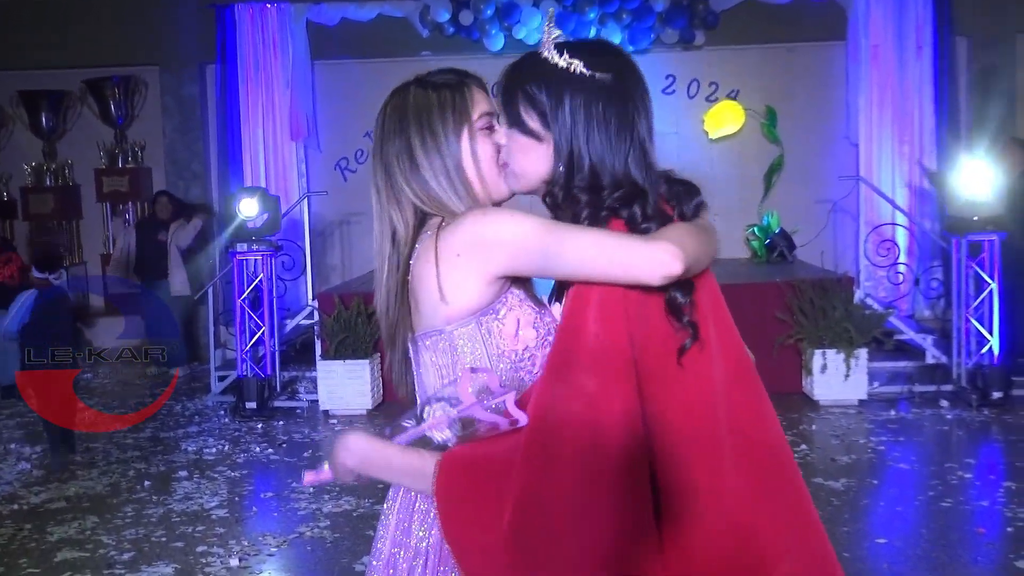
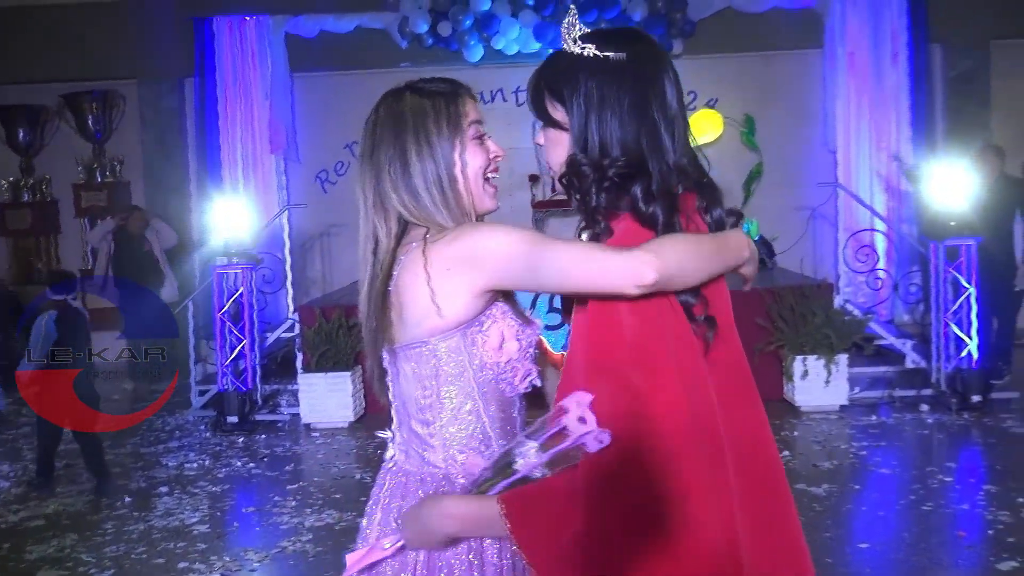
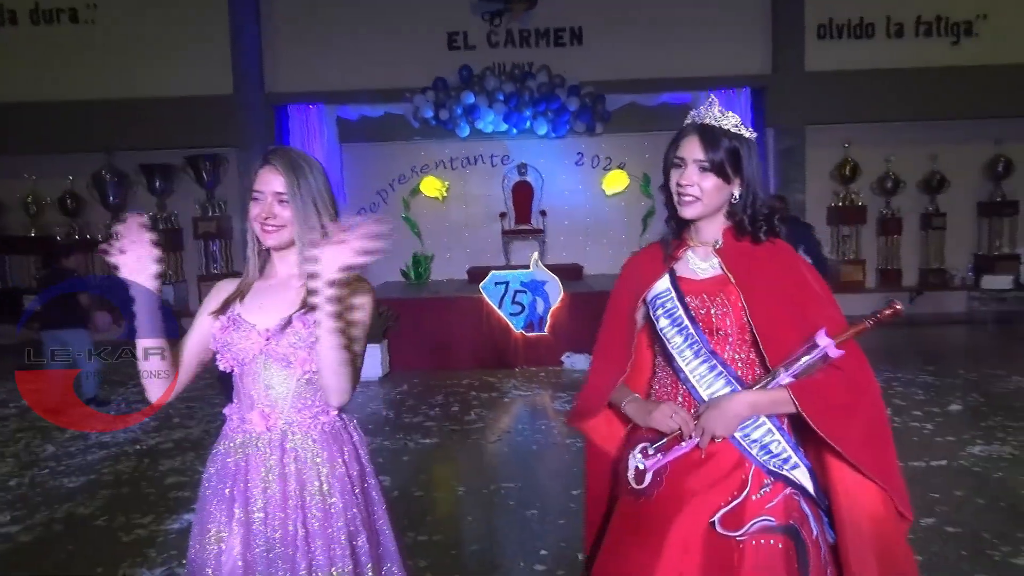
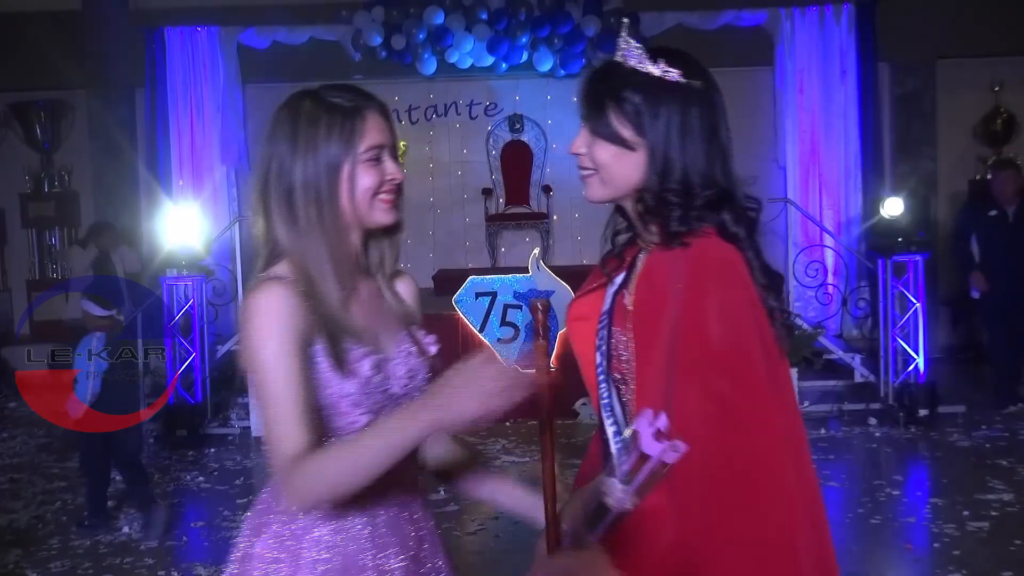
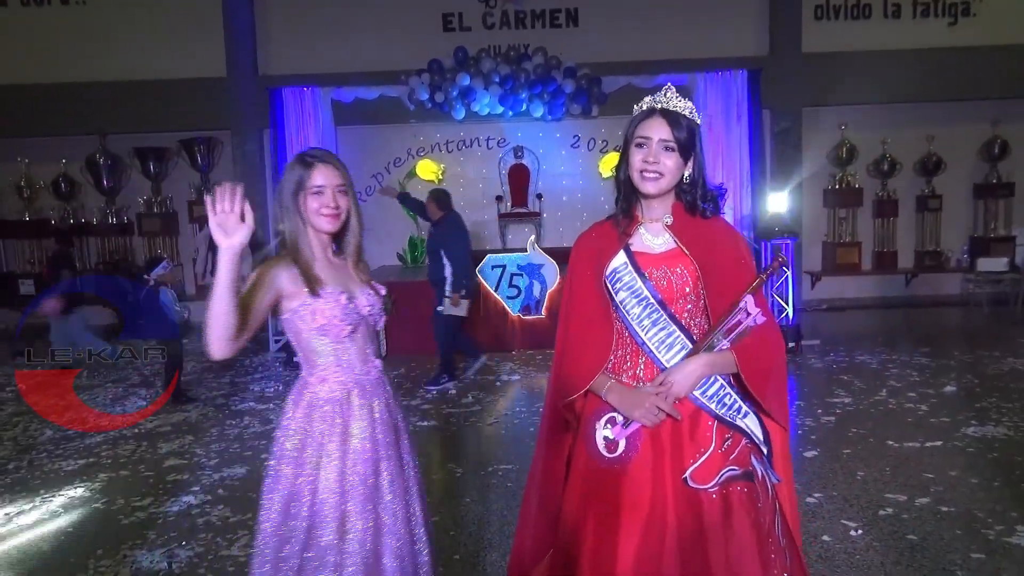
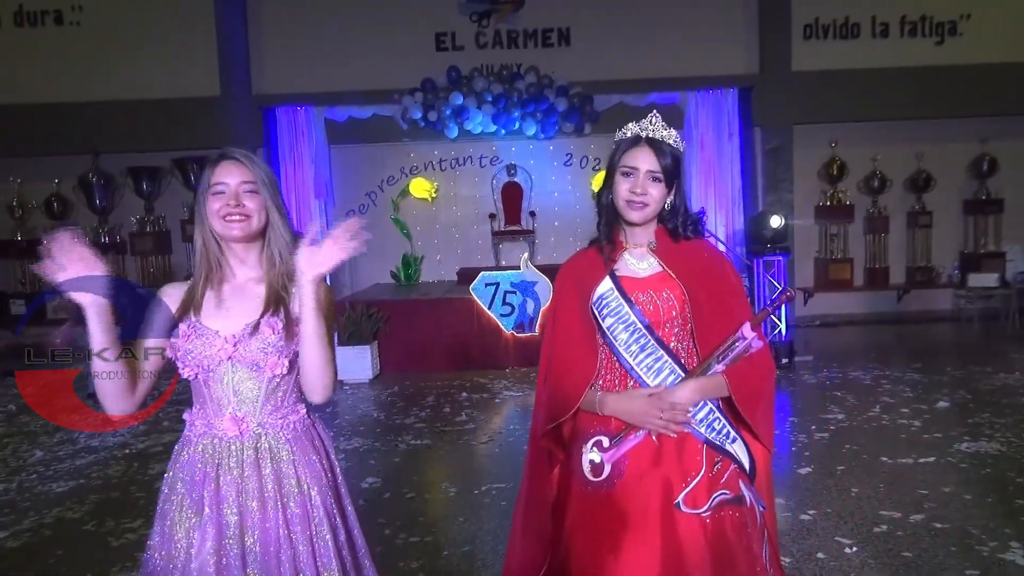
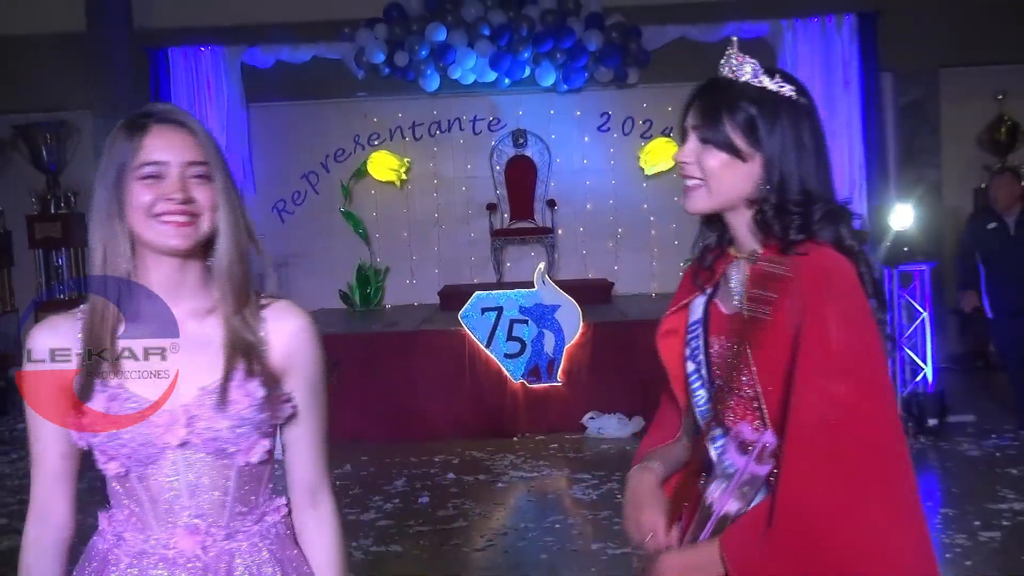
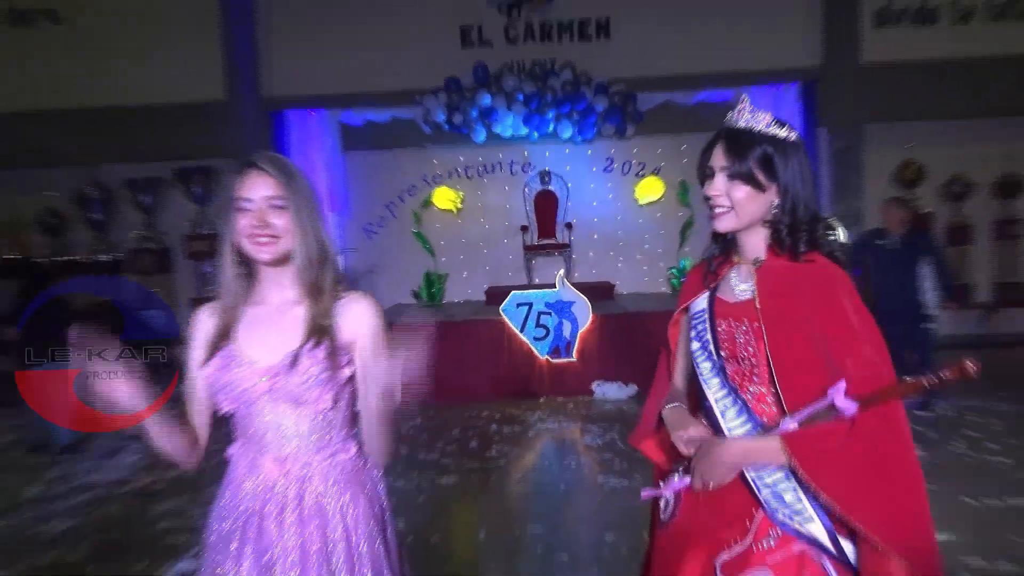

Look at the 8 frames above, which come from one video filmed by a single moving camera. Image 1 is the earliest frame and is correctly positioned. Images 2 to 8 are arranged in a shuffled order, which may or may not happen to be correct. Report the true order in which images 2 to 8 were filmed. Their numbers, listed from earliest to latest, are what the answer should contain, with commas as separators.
2, 4, 7, 8, 3, 6, 5
